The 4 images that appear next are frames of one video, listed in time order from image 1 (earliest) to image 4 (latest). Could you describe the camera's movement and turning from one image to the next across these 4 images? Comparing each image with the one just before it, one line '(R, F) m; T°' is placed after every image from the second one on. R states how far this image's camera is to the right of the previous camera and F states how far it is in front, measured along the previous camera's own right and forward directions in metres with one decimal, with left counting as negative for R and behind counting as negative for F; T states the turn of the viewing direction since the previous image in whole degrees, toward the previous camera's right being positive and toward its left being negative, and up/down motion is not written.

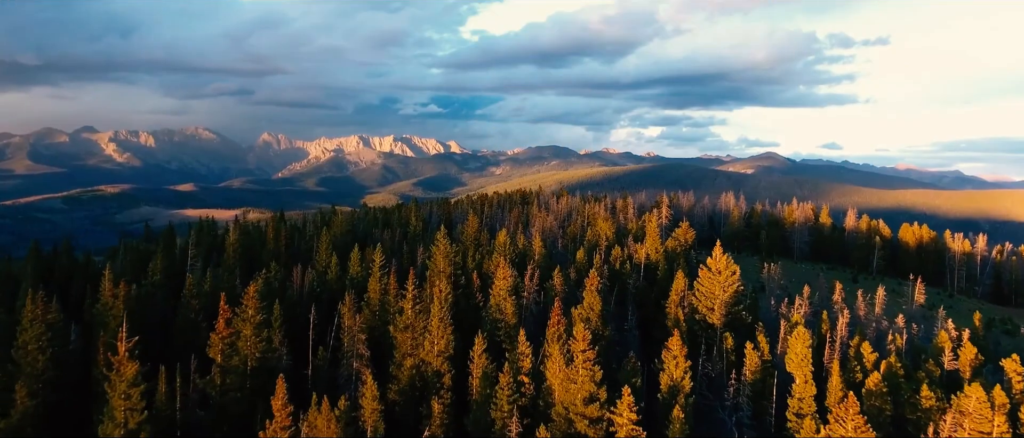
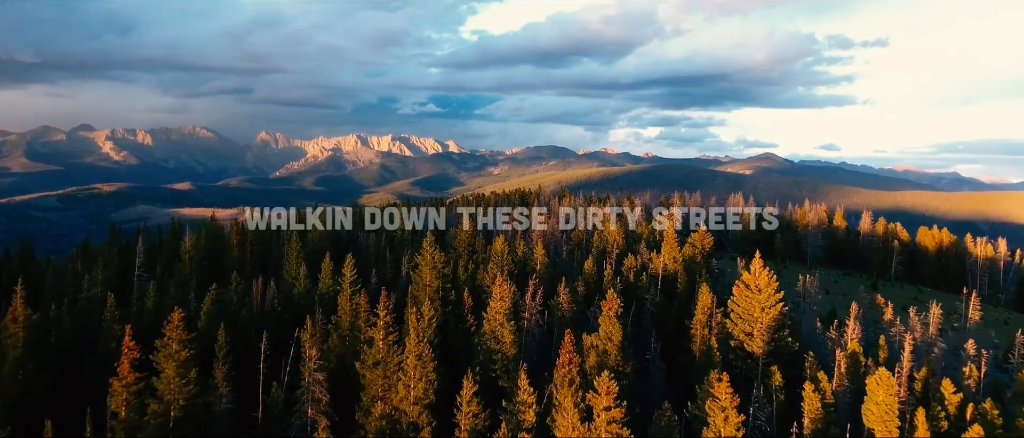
(0.0, +2.3) m; 0°
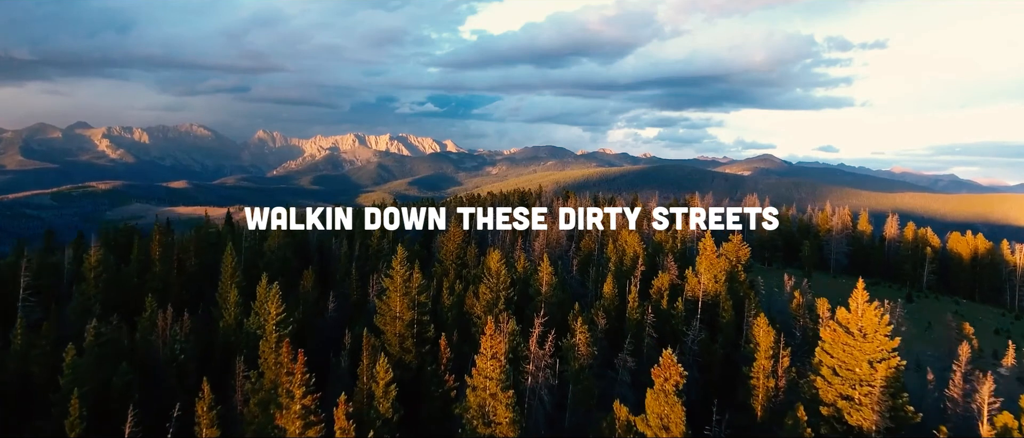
(+0.4, +3.5) m; 0°
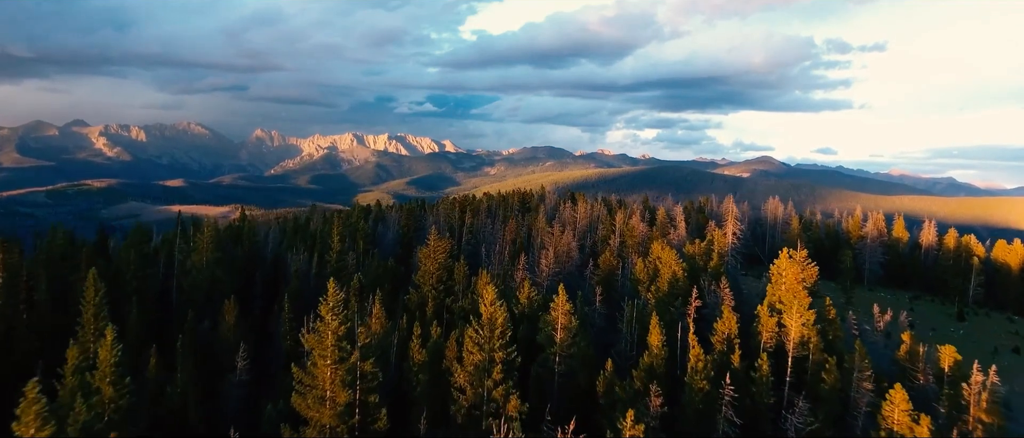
(+0.5, +3.1) m; 0°
